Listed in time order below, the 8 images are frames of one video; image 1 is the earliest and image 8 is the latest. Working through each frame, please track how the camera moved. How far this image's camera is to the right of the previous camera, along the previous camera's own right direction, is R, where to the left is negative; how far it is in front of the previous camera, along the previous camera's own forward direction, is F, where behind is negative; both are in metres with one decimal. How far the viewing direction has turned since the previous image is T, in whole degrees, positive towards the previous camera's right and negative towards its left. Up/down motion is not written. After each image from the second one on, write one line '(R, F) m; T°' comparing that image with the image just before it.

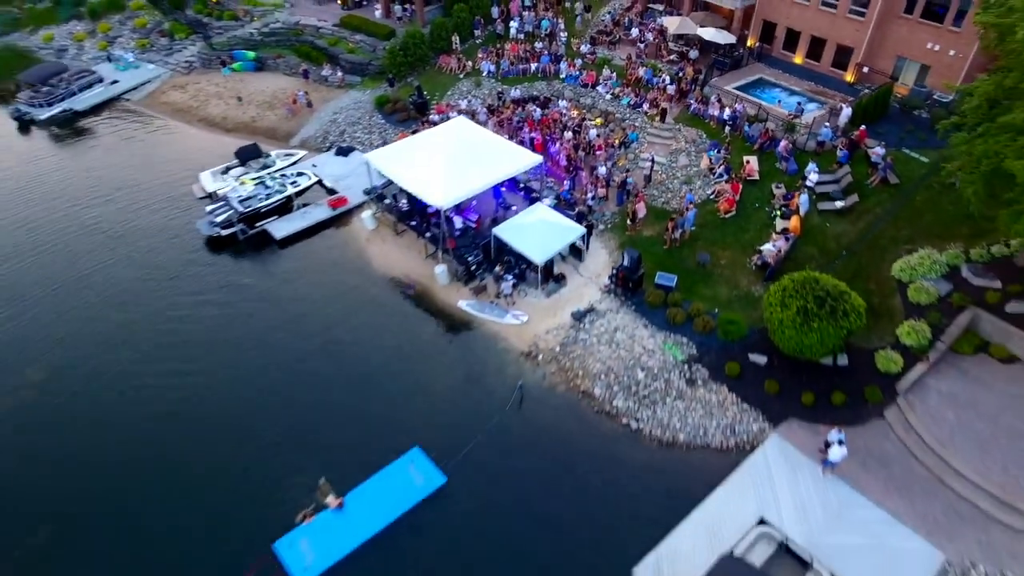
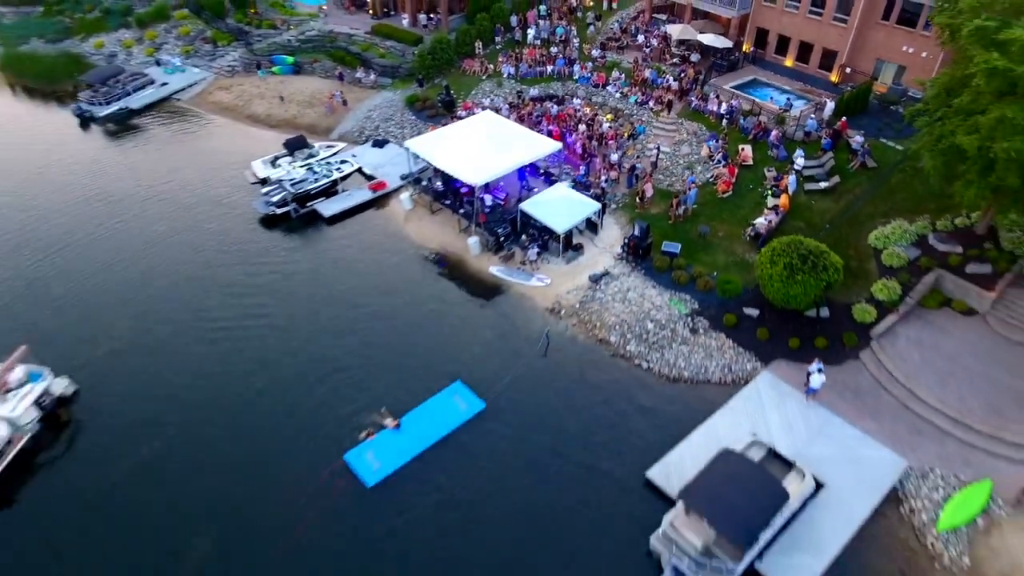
(-1.2, -4.2) m; 0°
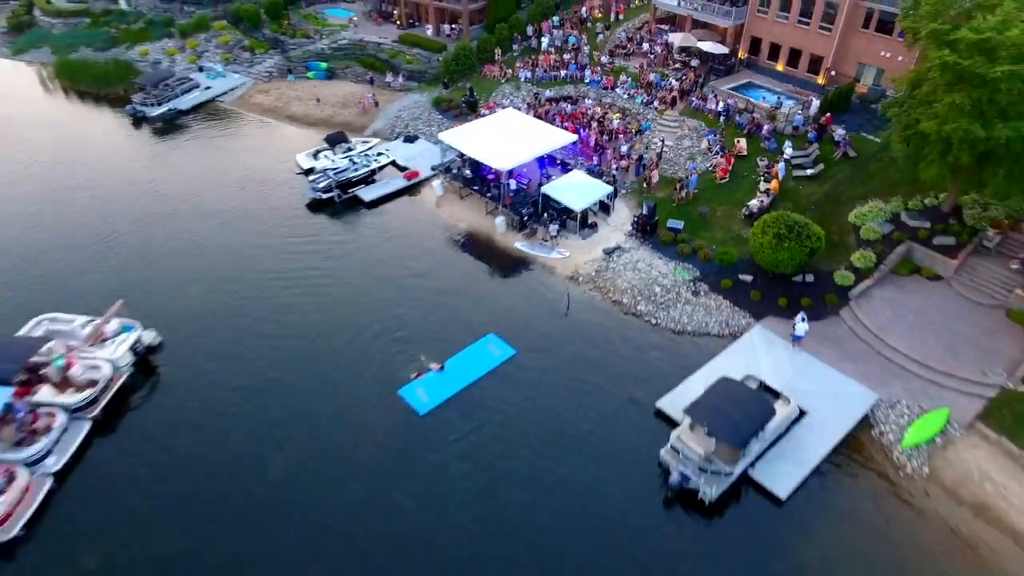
(-1.3, -4.5) m; 0°
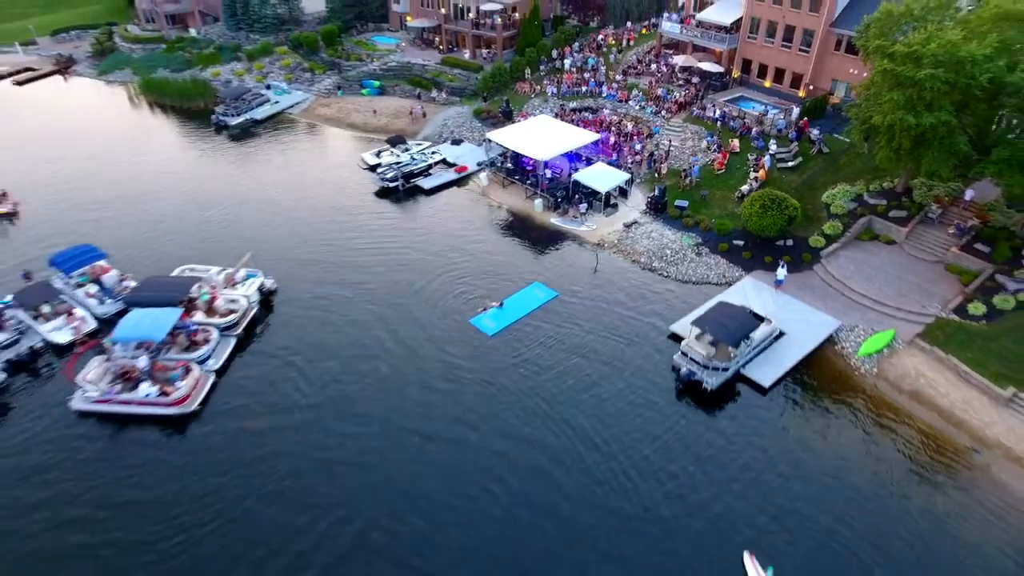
(-2.6, -8.6) m; 0°
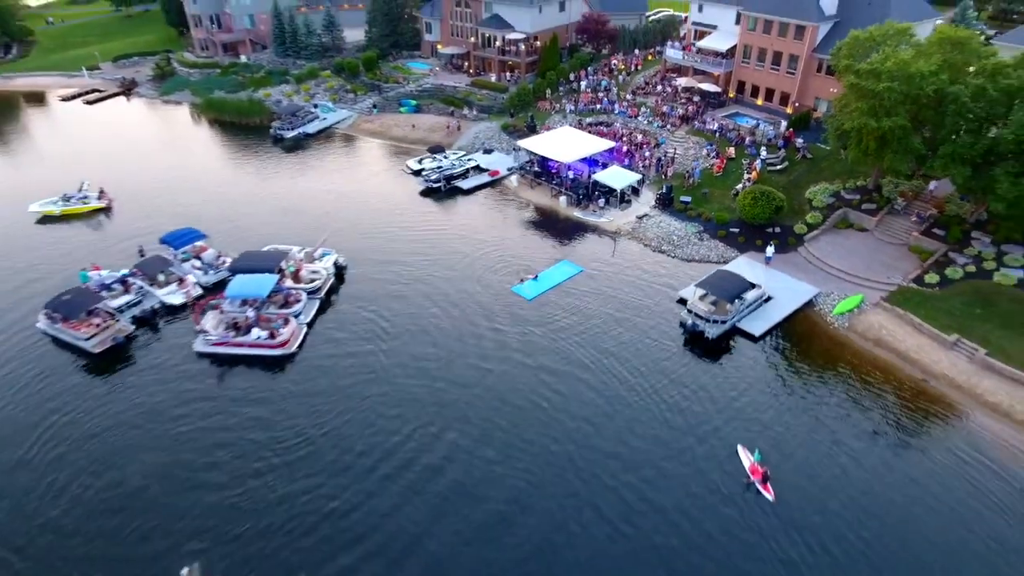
(-2.3, -7.7) m; 0°
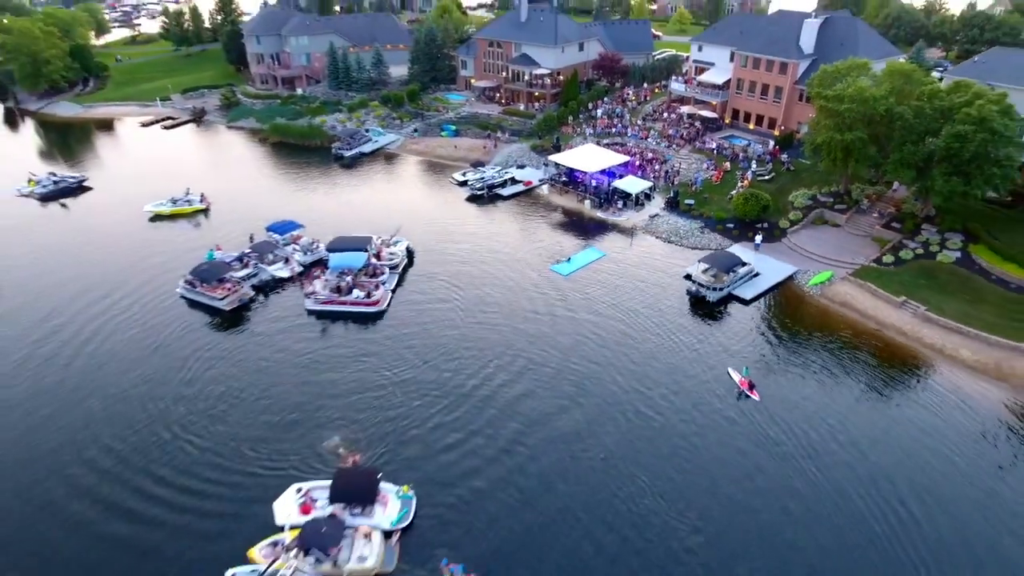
(-3.2, -10.9) m; 0°
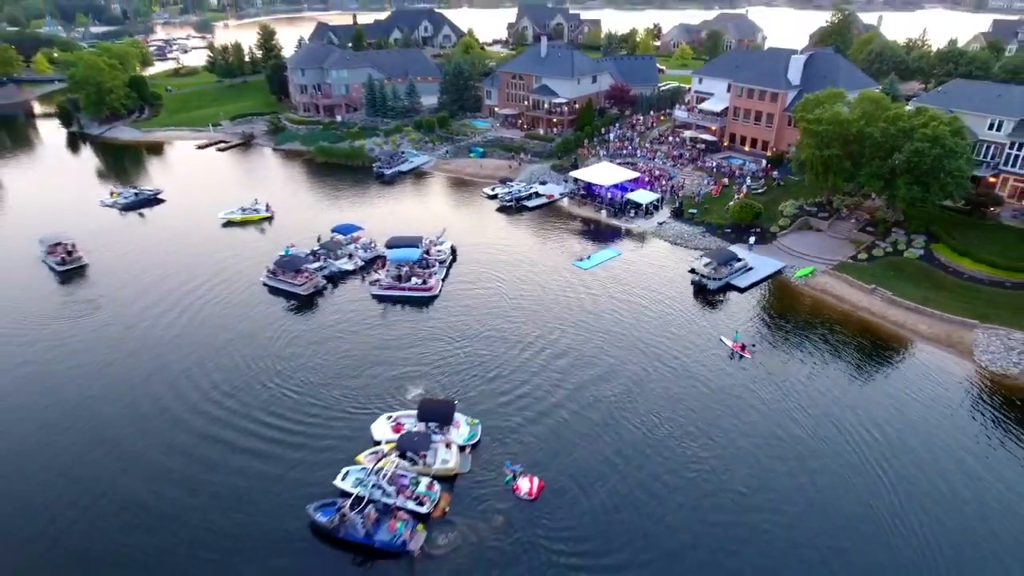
(-2.7, -9.7) m; 0°
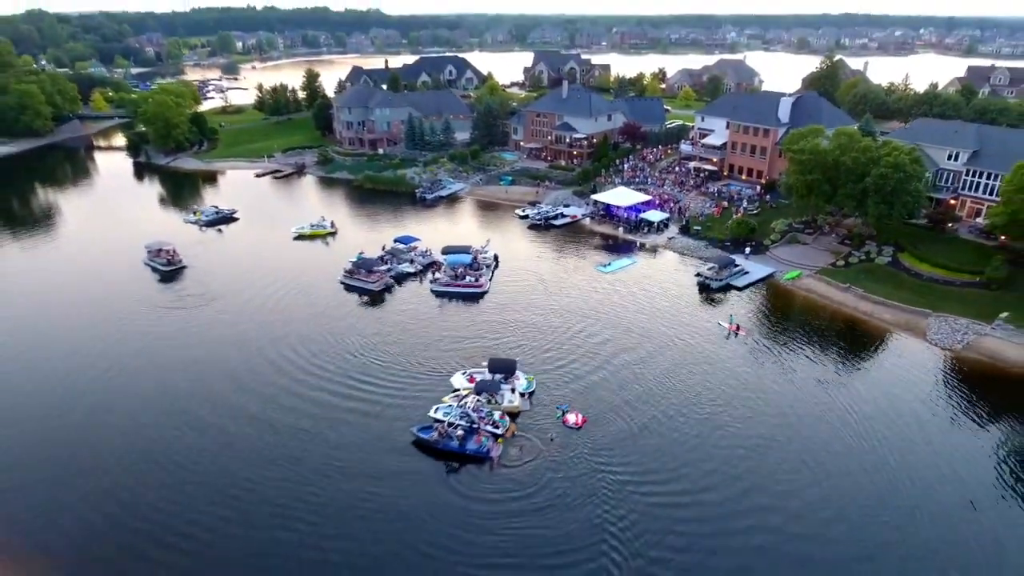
(-3.7, -12.5) m; 0°
